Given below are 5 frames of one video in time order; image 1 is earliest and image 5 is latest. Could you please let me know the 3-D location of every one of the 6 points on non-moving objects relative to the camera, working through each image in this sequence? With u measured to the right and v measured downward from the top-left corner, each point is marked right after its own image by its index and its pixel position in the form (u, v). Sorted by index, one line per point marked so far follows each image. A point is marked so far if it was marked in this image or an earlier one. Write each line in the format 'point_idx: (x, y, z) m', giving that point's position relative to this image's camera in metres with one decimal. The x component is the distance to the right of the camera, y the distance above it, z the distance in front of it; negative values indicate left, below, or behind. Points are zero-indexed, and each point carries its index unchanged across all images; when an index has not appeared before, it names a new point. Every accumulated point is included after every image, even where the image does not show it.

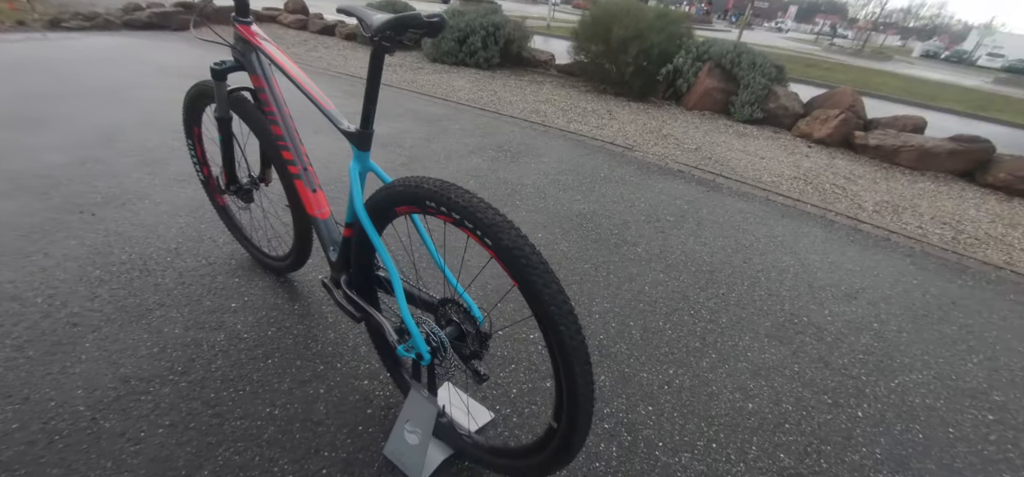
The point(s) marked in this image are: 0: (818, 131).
0: (+3.0, +1.0, +4.4) m
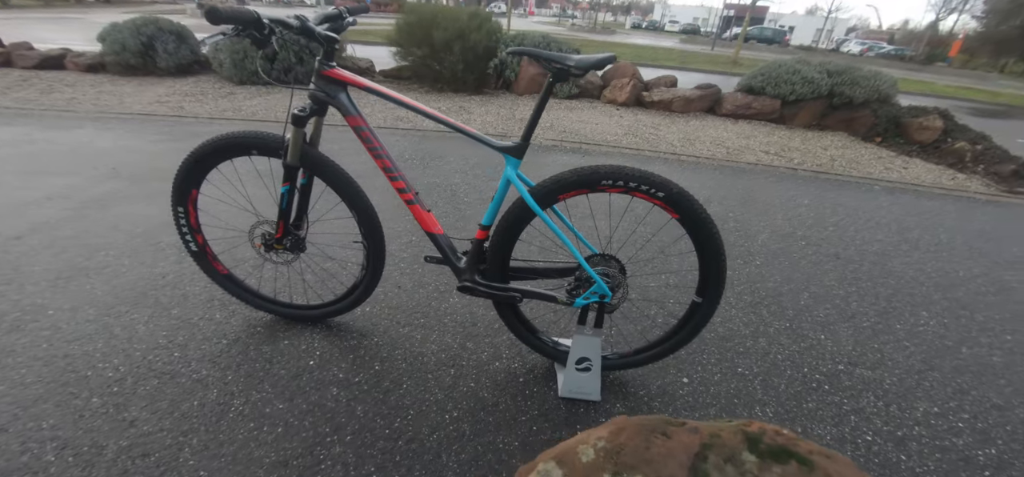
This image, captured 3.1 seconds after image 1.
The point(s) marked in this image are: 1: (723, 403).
0: (+1.4, +1.8, +5.8) m
1: (+0.9, -0.7, +2.0) m
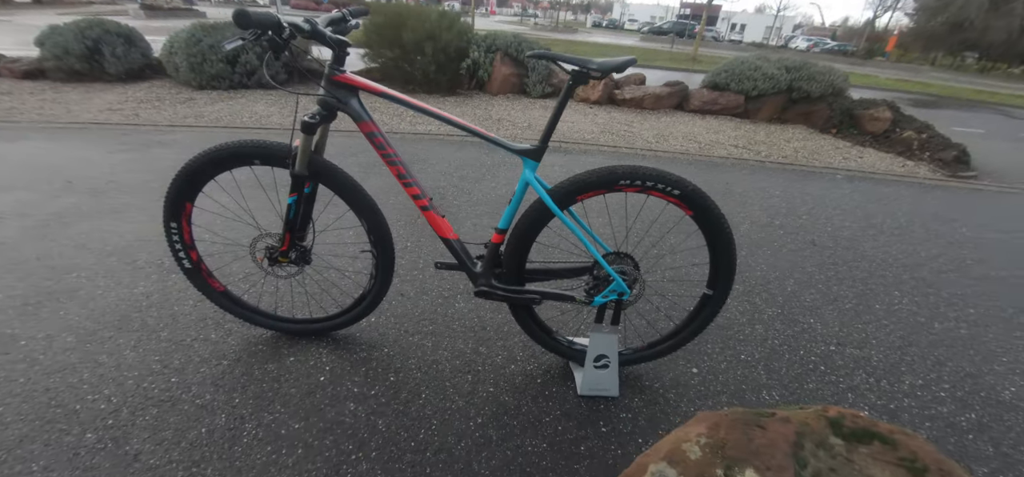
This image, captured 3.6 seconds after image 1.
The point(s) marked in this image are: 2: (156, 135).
0: (+1.0, +1.9, +5.9) m
1: (+1.0, -0.7, +2.1) m
2: (-3.6, +1.0, +4.6) m
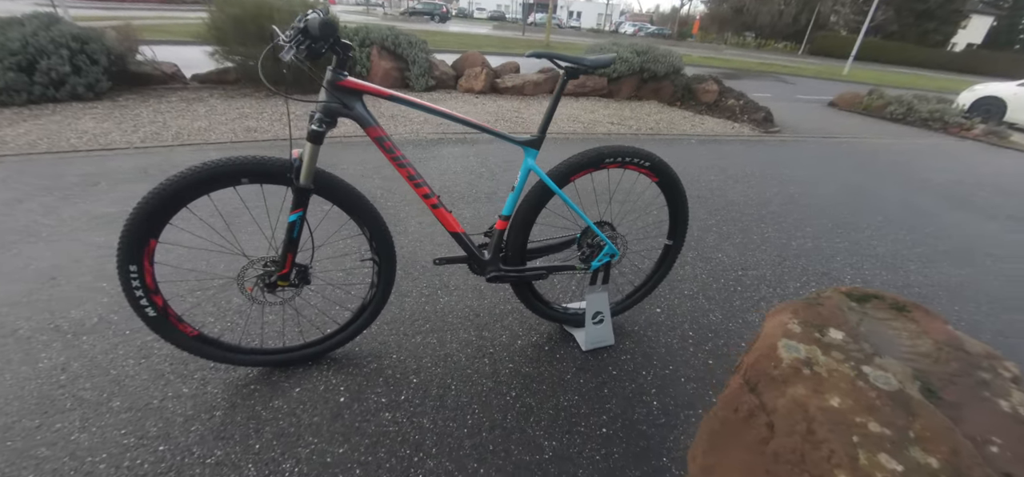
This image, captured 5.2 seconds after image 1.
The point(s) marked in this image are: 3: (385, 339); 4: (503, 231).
0: (-0.5, +2.1, +6.1) m
1: (+1.0, -0.5, +2.6) m
2: (-4.3, +0.5, +3.5) m
3: (-0.6, -0.5, +2.2) m
4: (0.0, 0.0, +2.0) m
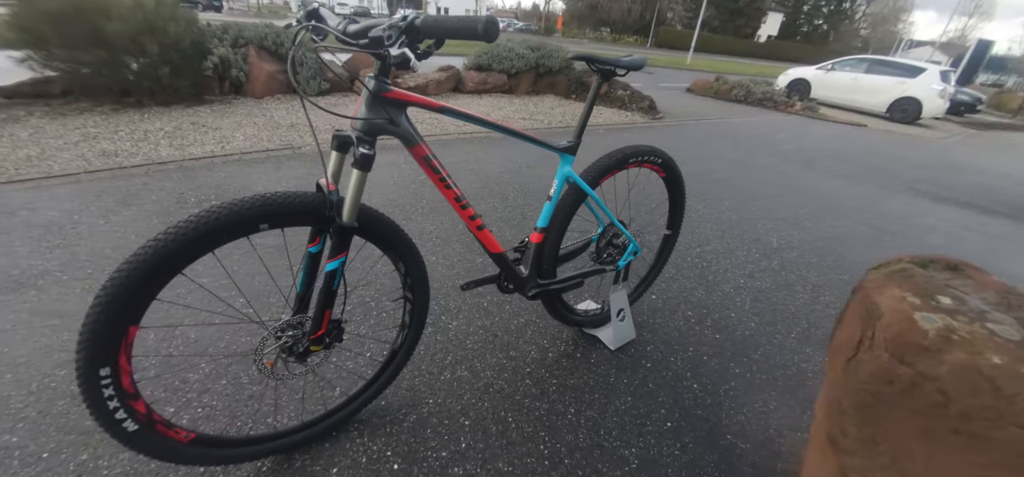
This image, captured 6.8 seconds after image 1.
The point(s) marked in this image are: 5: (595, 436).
0: (-1.7, +1.9, +5.6) m
1: (+1.0, -0.4, +2.7) m
2: (-4.4, -0.1, +2.1) m
3: (-0.4, -0.6, +1.9) m
4: (+0.1, 0.0, +1.9) m
5: (+0.3, -0.8, +1.8) m
